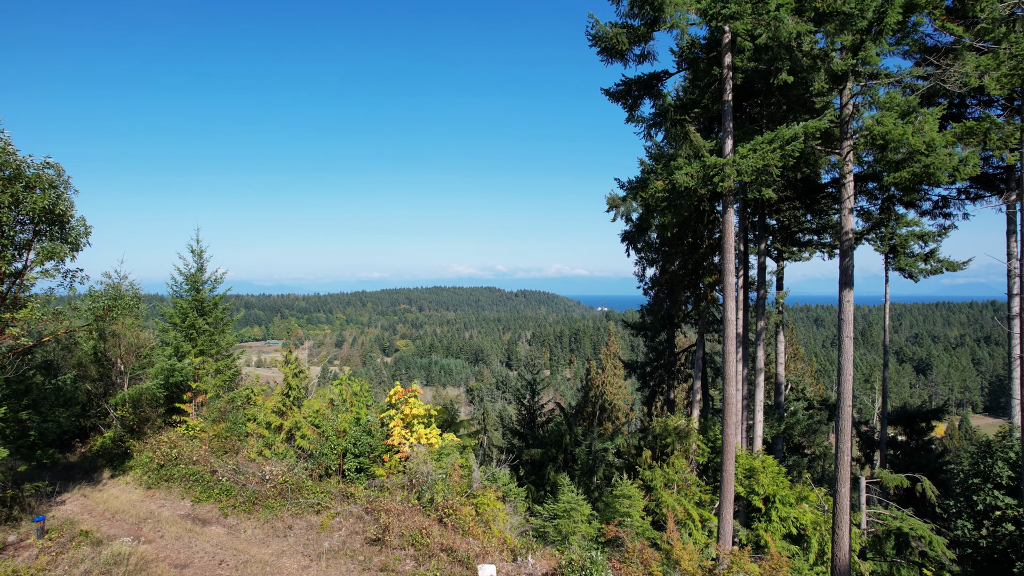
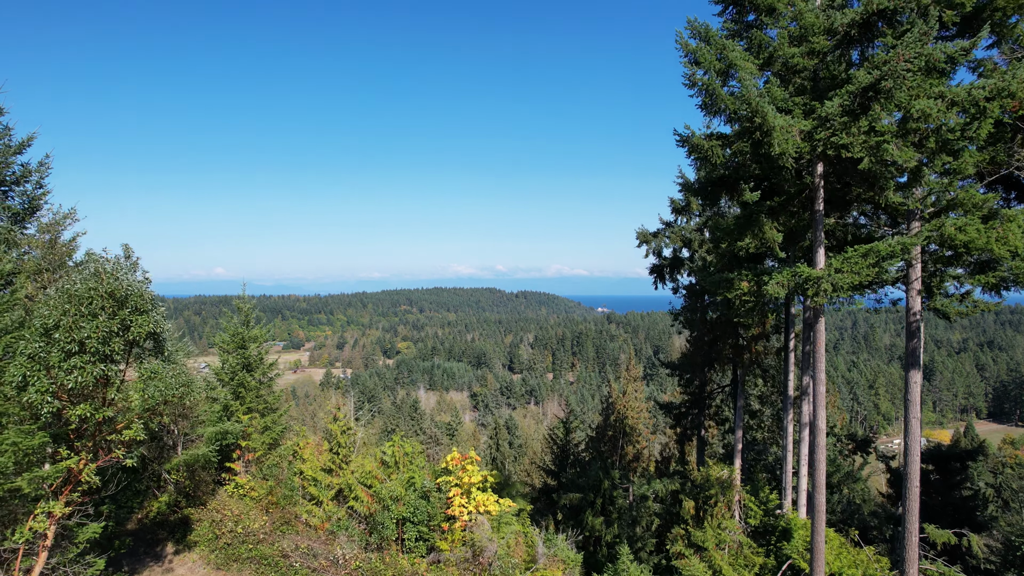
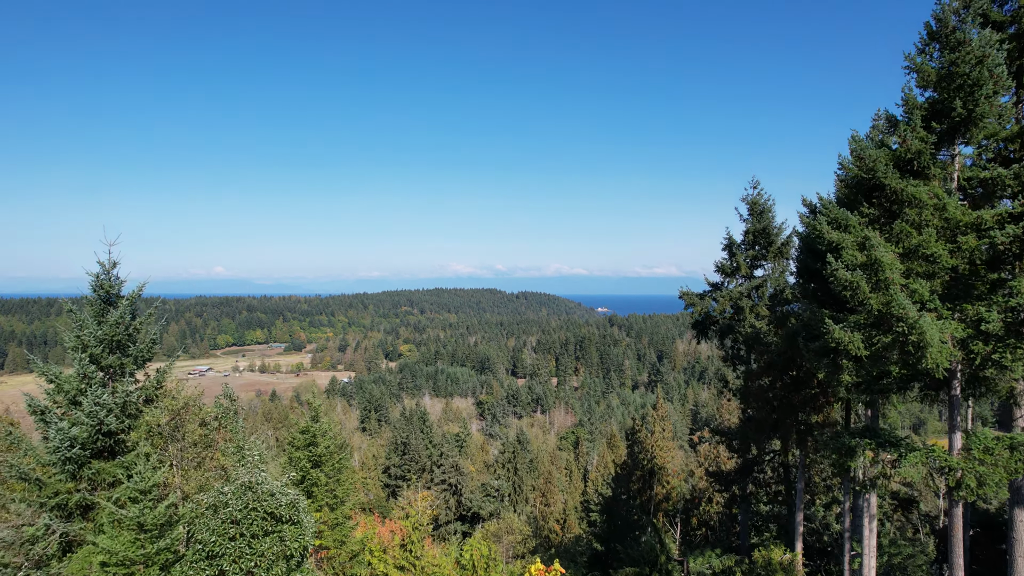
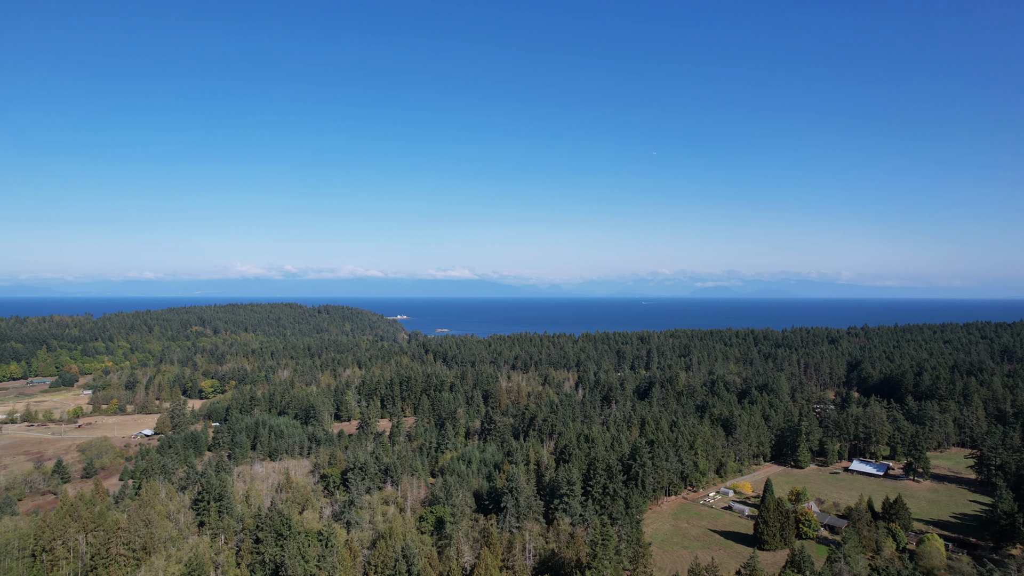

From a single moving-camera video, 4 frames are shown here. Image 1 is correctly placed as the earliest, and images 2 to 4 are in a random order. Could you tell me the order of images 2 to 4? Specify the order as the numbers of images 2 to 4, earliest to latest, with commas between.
2, 3, 4
